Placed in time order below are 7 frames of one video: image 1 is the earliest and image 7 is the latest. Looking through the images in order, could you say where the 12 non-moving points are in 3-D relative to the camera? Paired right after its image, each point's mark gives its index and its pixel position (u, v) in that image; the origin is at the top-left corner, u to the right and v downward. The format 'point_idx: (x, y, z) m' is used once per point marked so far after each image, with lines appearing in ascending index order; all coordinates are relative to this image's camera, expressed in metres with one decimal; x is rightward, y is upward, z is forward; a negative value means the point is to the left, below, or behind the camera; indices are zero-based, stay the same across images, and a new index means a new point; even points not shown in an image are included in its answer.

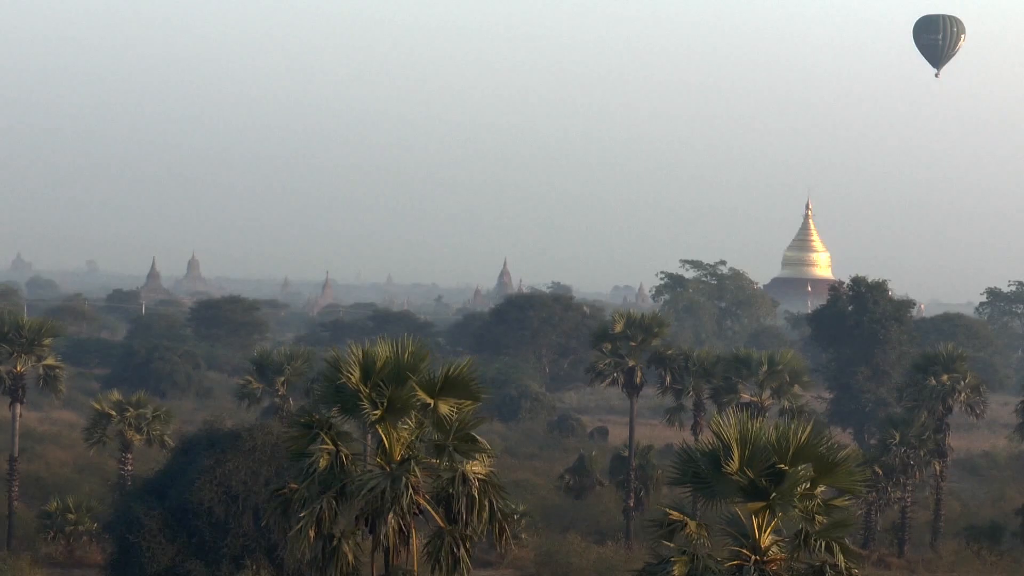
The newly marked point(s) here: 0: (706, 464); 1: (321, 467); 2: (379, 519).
0: (+2.1, -1.9, +11.5) m
1: (-1.9, -1.8, +11.0) m
2: (-1.3, -2.3, +10.8) m
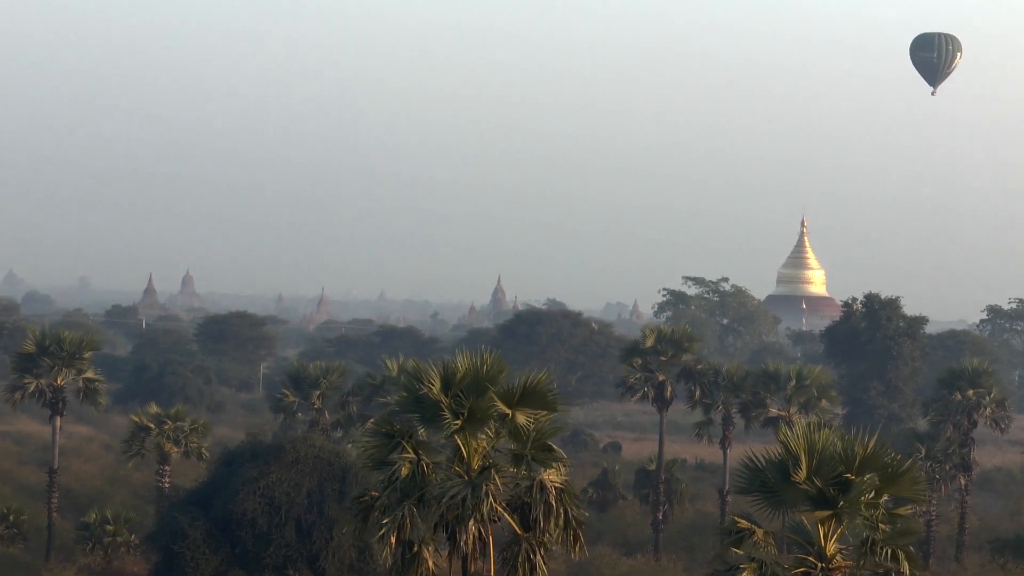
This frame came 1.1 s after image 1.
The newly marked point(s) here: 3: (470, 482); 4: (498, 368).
0: (+2.9, -2.0, +11.9) m
1: (-1.1, -1.9, +11.4) m
2: (-0.6, -2.4, +11.1) m
3: (-0.4, -2.0, +11.1) m
4: (-0.1, -0.9, +11.5) m
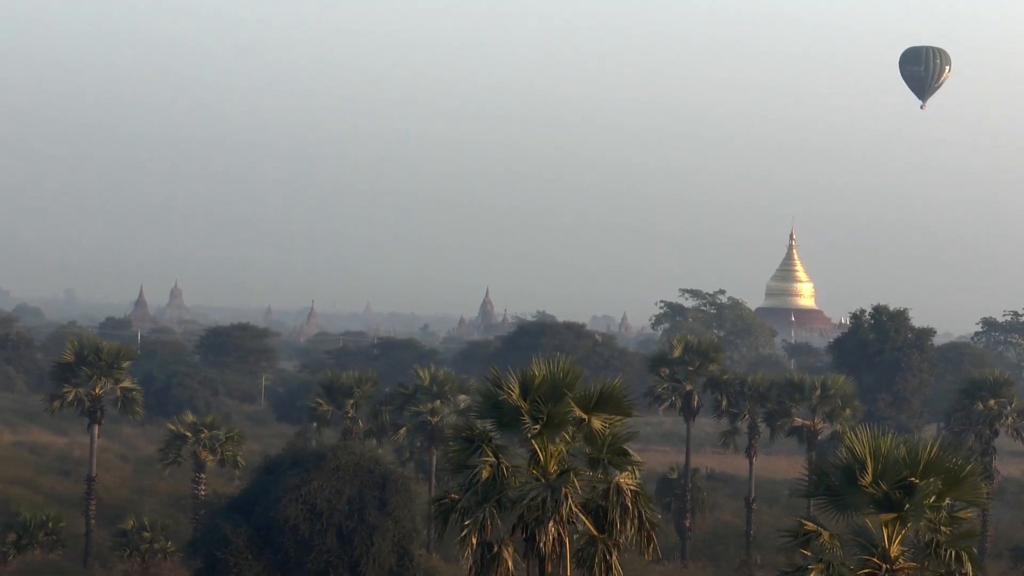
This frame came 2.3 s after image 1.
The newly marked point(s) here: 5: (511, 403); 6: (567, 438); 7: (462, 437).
0: (+3.7, -2.2, +12.2) m
1: (-0.3, -2.0, +11.7) m
2: (+0.3, -2.5, +11.5) m
3: (+0.4, -2.1, +11.5) m
4: (+0.7, -1.0, +11.8) m
5: (0.0, -1.2, +11.7) m
6: (+0.6, -1.6, +11.8) m
7: (-0.5, -1.6, +12.0) m
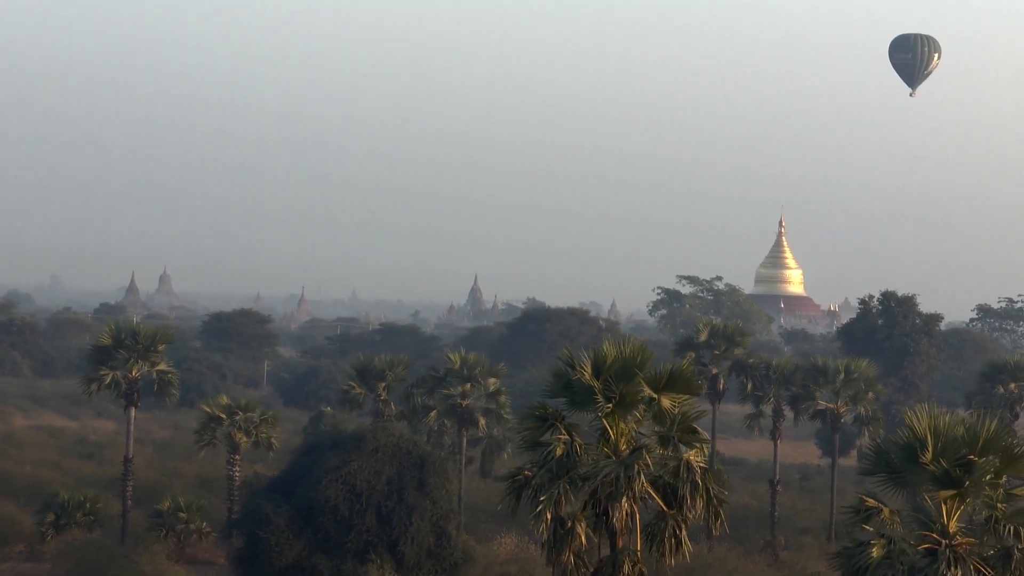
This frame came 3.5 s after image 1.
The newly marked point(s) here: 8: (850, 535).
0: (+4.5, -2.0, +12.6) m
1: (+0.5, -1.9, +12.0) m
2: (+1.1, -2.3, +11.8) m
3: (+1.2, -1.9, +11.9) m
4: (+1.5, -0.8, +12.2) m
5: (+0.8, -1.0, +12.1) m
6: (+1.4, -1.5, +12.2) m
7: (+0.3, -1.4, +12.3) m
8: (+4.2, -3.1, +13.5) m
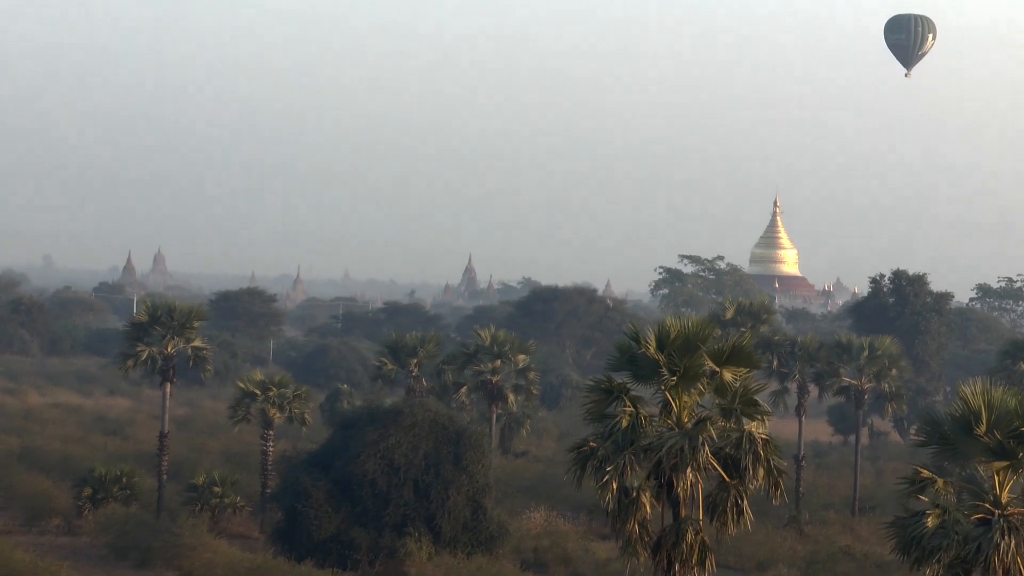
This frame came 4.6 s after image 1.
0: (+5.3, -1.7, +12.9) m
1: (+1.3, -1.6, +12.3) m
2: (+1.8, -2.1, +12.1) m
3: (+2.0, -1.6, +12.2) m
4: (+2.2, -0.5, +12.4) m
5: (+1.6, -0.8, +12.3) m
6: (+2.2, -1.2, +12.4) m
7: (+1.0, -1.2, +12.6) m
8: (+5.0, -2.8, +13.8) m
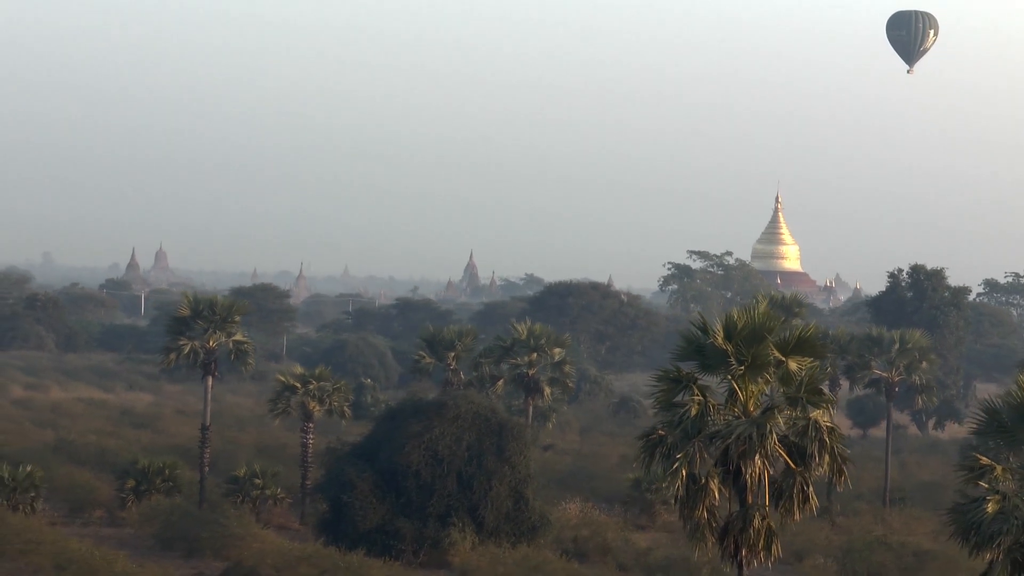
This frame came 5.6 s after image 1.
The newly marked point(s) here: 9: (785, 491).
0: (+6.1, -1.6, +13.2) m
1: (+2.1, -1.5, +12.6) m
2: (+2.7, -2.0, +12.4) m
3: (+2.8, -1.5, +12.4) m
4: (+3.1, -0.4, +12.7) m
5: (+2.4, -0.7, +12.6) m
6: (+3.0, -1.1, +12.7) m
7: (+1.8, -1.1, +12.9) m
8: (+5.8, -2.6, +14.1) m
9: (+3.2, -2.4, +12.7) m
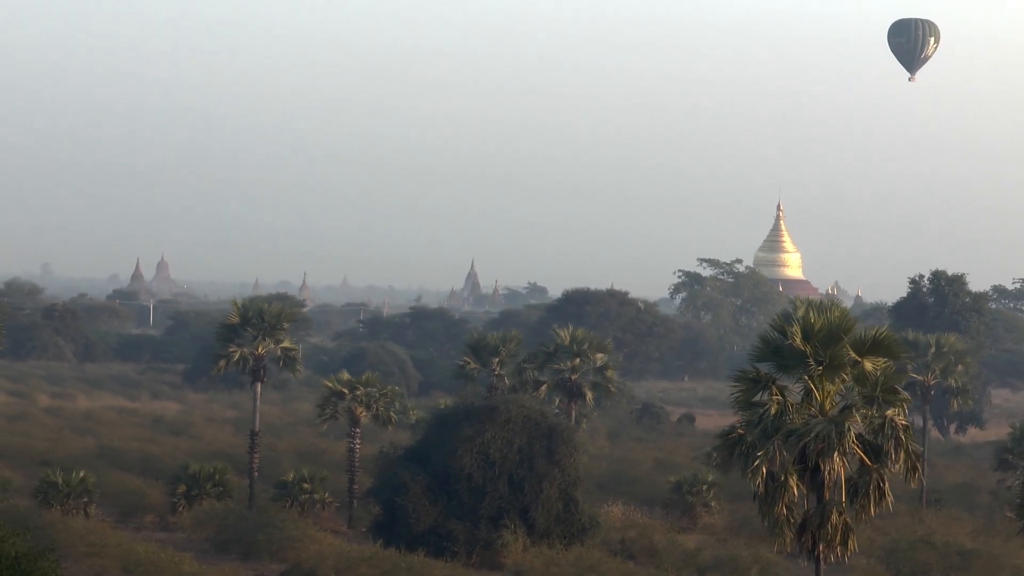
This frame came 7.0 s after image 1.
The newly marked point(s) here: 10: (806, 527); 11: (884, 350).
0: (+7.1, -1.6, +13.6) m
1: (+3.1, -1.5, +13.0) m
2: (+3.7, -2.0, +12.8) m
3: (+3.8, -1.6, +12.8) m
4: (+4.1, -0.4, +13.1) m
5: (+3.4, -0.7, +13.0) m
6: (+4.0, -1.1, +13.1) m
7: (+2.9, -1.1, +13.3) m
8: (+6.8, -2.7, +14.4) m
9: (+4.2, -2.4, +13.0) m
10: (+3.5, -2.9, +13.1) m
11: (+4.5, -0.7, +13.0) m
